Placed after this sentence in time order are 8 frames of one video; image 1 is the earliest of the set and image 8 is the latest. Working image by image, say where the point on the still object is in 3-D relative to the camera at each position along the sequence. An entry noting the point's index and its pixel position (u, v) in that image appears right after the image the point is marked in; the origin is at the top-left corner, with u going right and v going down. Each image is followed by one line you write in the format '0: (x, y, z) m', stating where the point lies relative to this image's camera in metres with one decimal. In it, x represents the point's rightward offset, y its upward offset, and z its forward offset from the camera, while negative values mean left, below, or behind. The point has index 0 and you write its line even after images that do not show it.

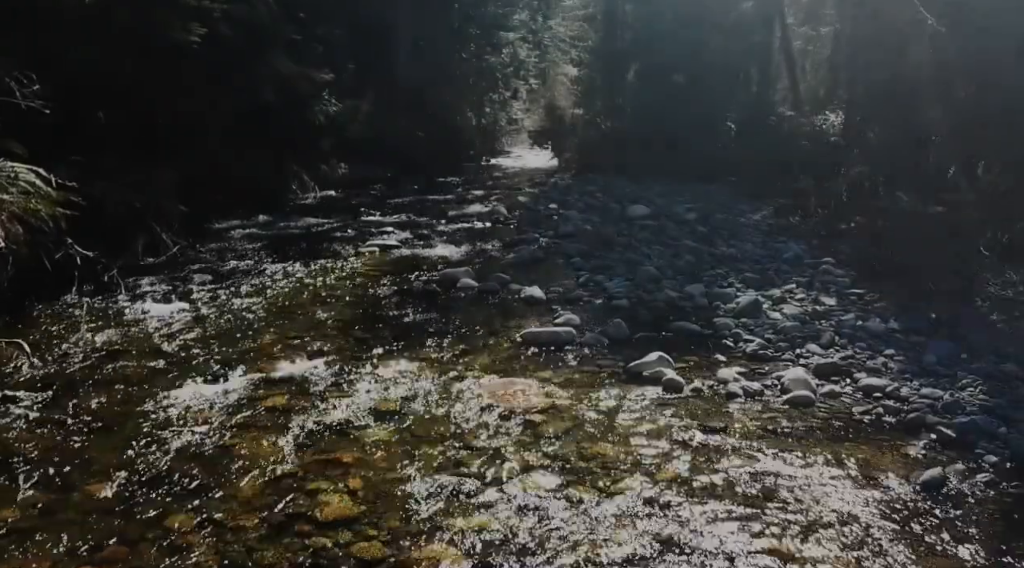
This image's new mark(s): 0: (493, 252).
0: (-0.3, +0.5, +13.3) m
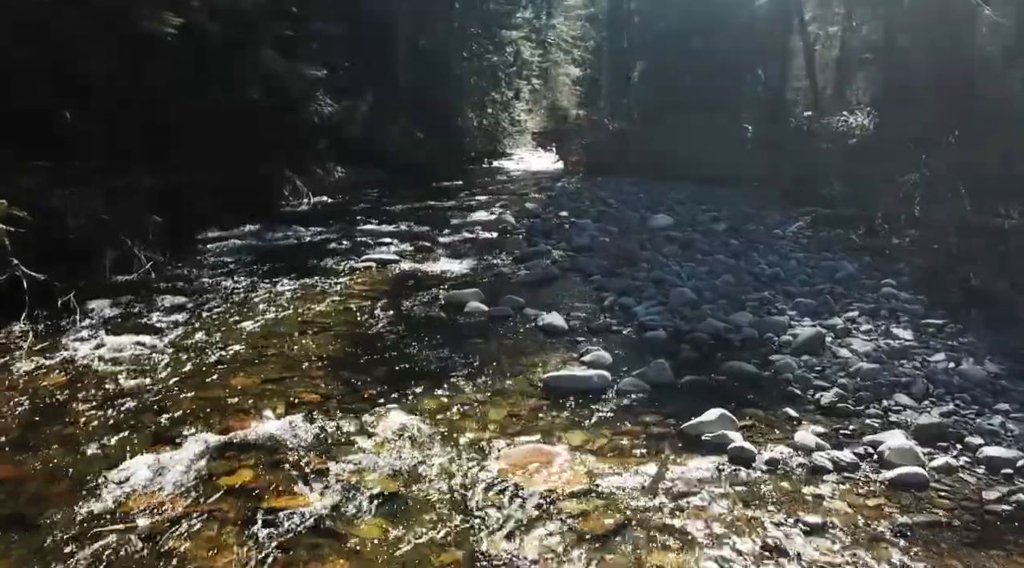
0: (-0.1, +0.3, +12.0) m
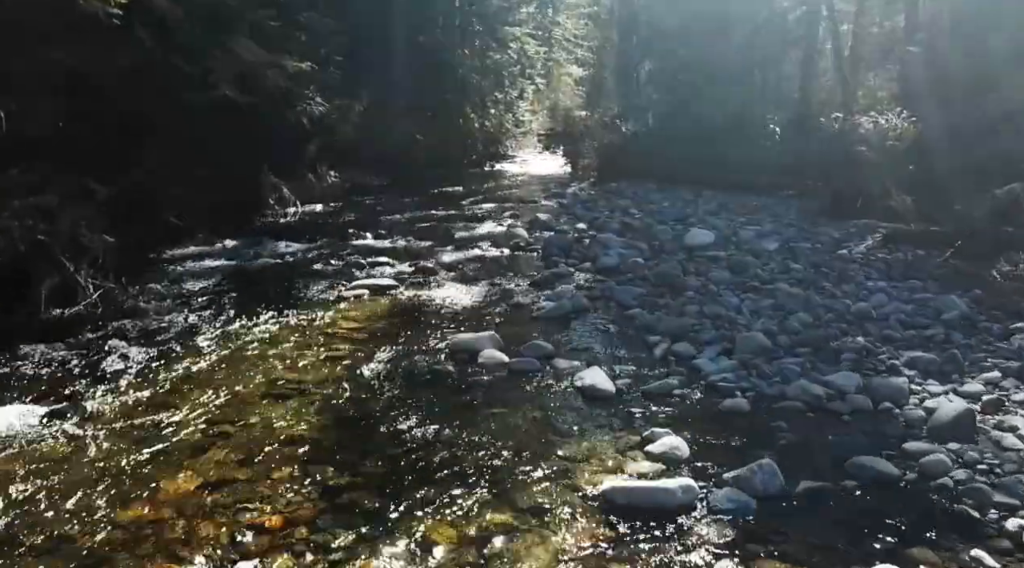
0: (+0.1, -0.1, +10.2) m
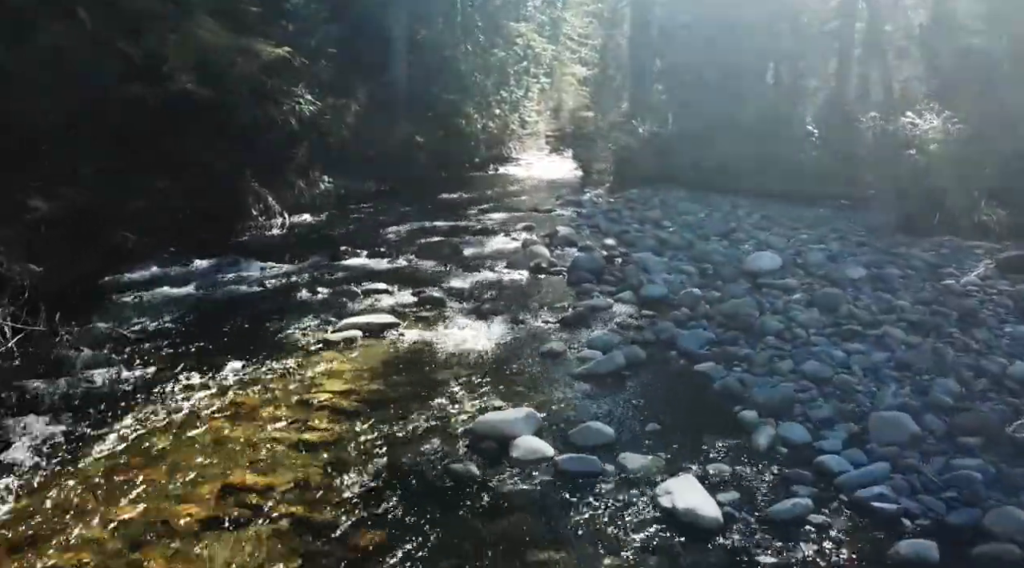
0: (+0.4, -0.5, +8.2) m
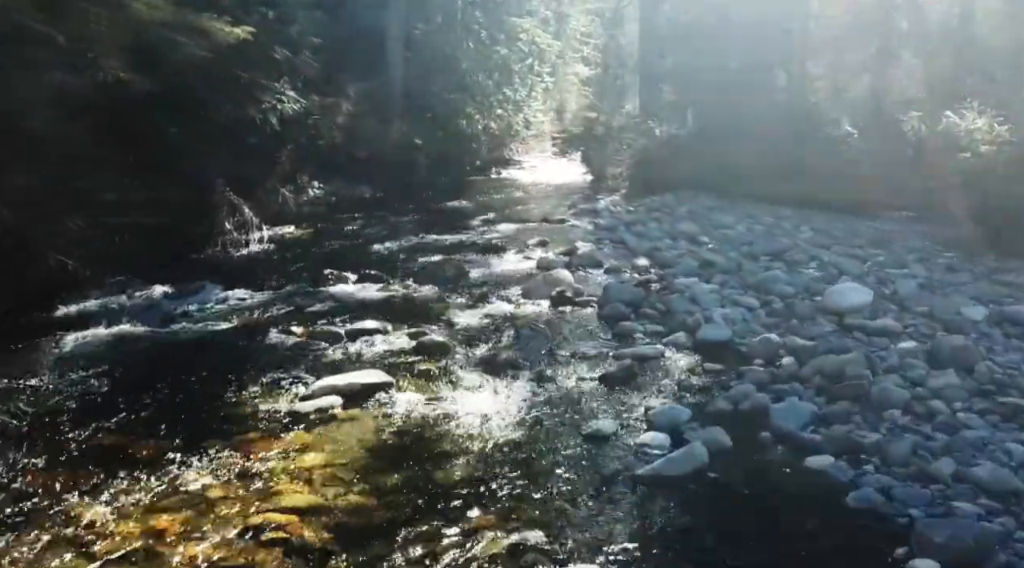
0: (+0.6, -0.8, +6.2) m
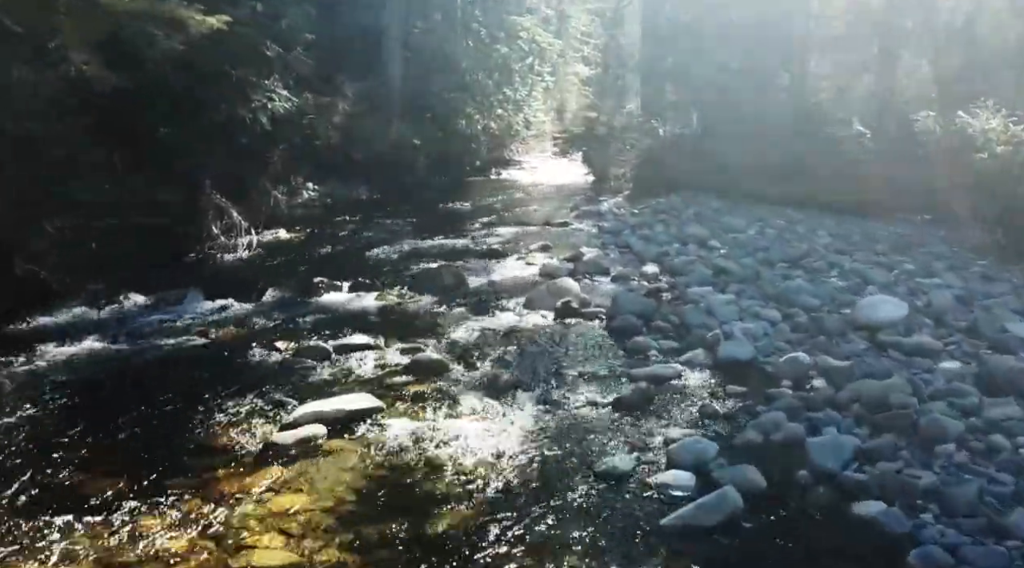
0: (+0.6, -0.9, +5.6) m
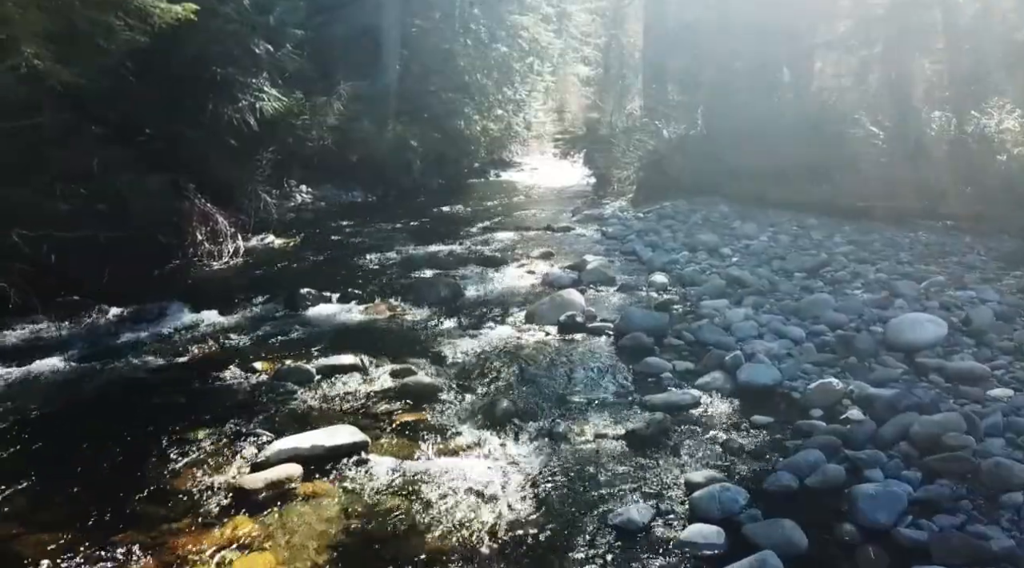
0: (+0.6, -1.0, +4.9) m
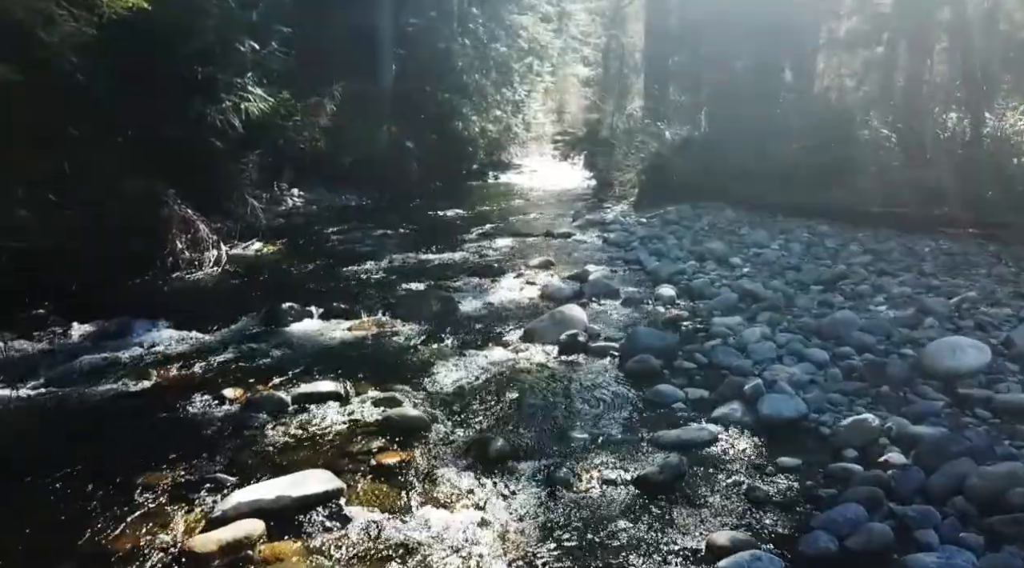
0: (+0.6, -1.2, +4.3) m
